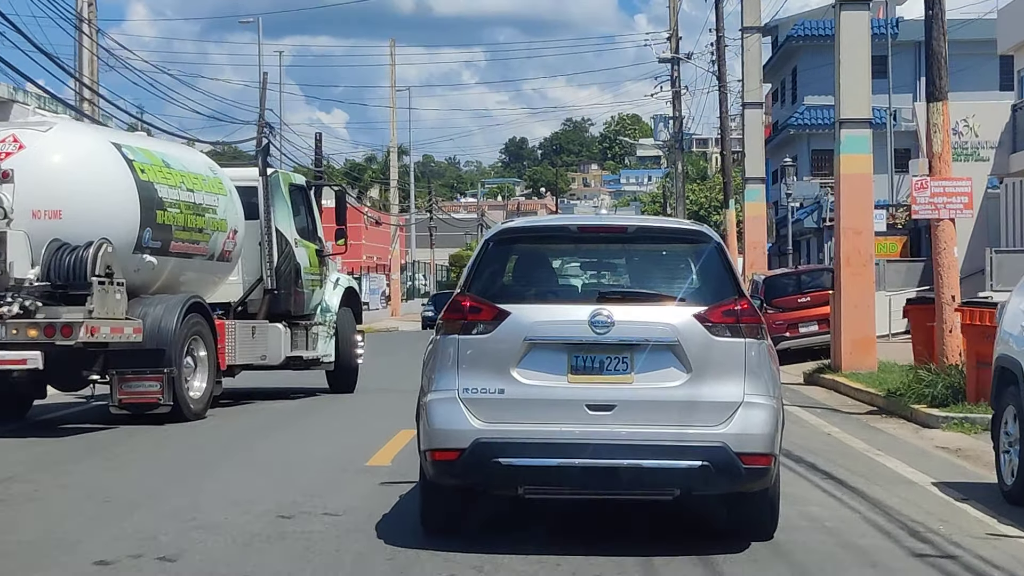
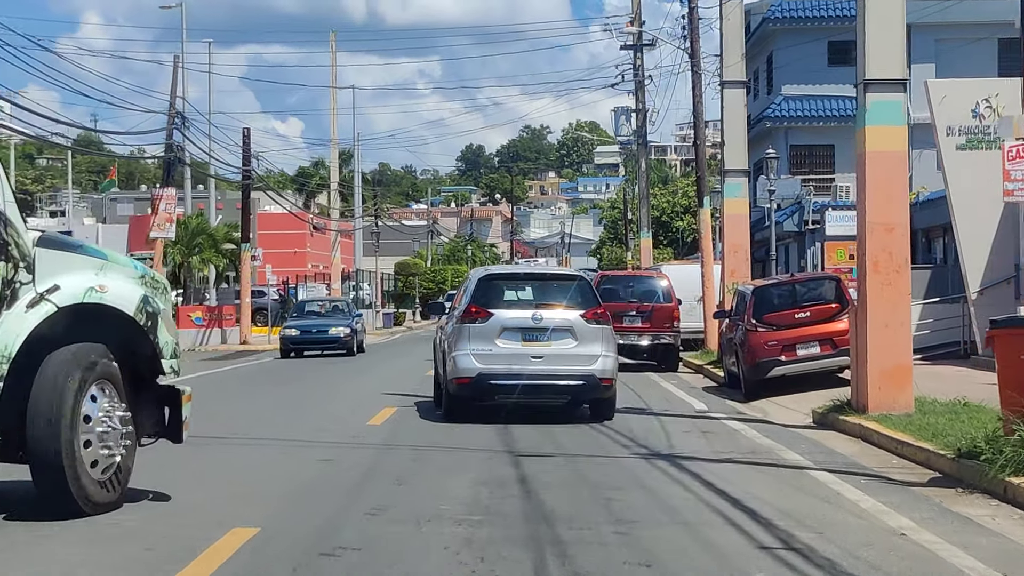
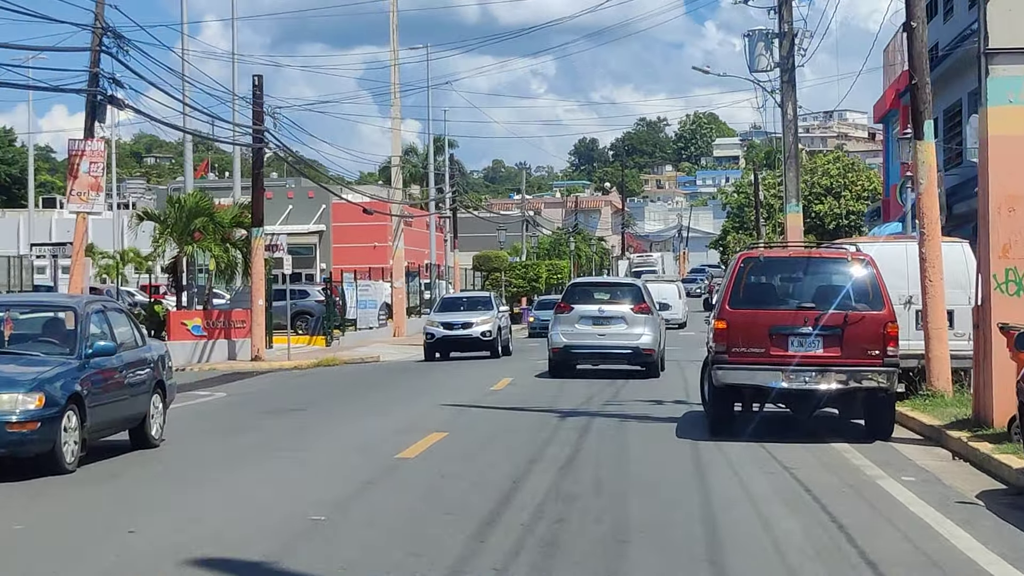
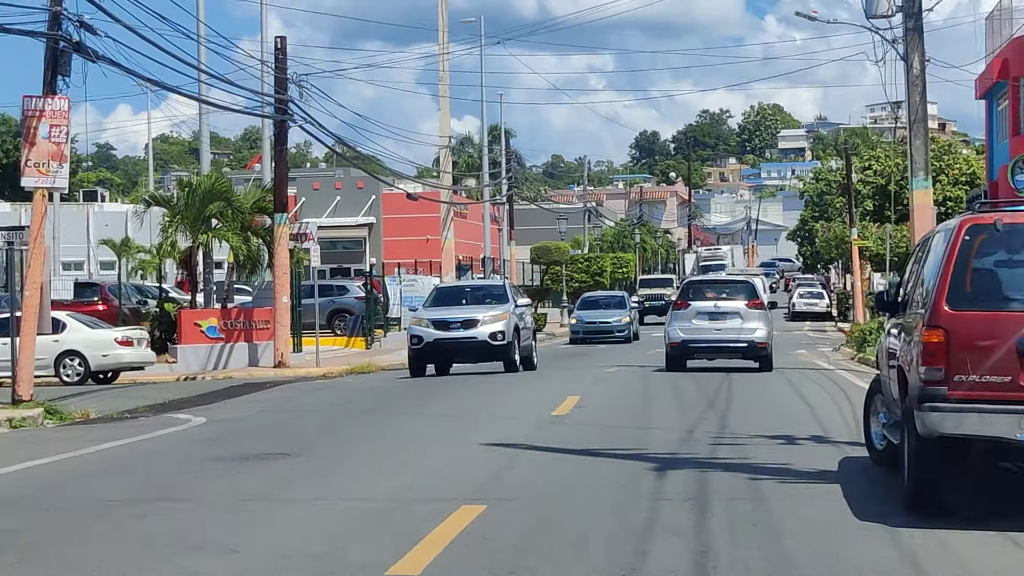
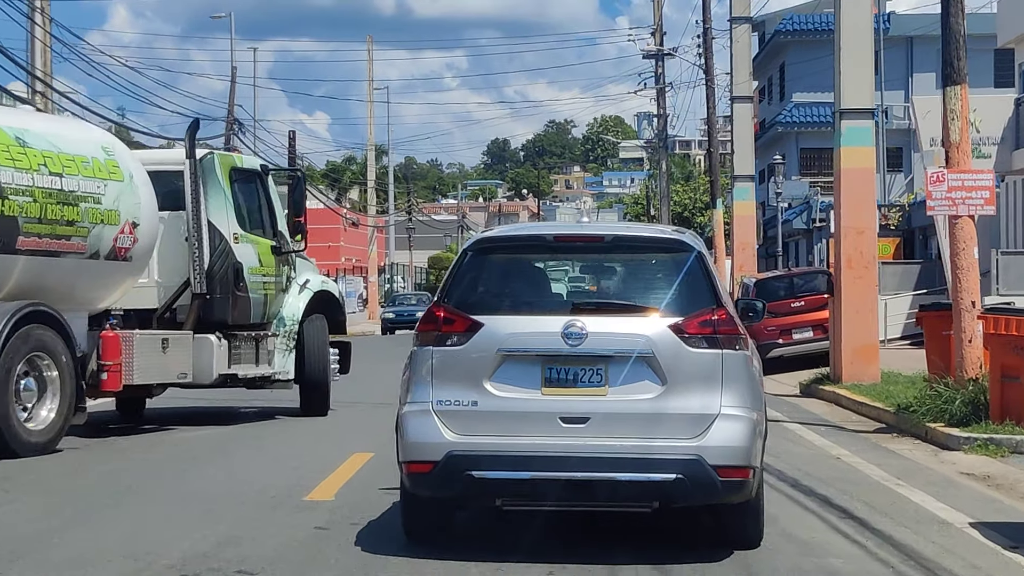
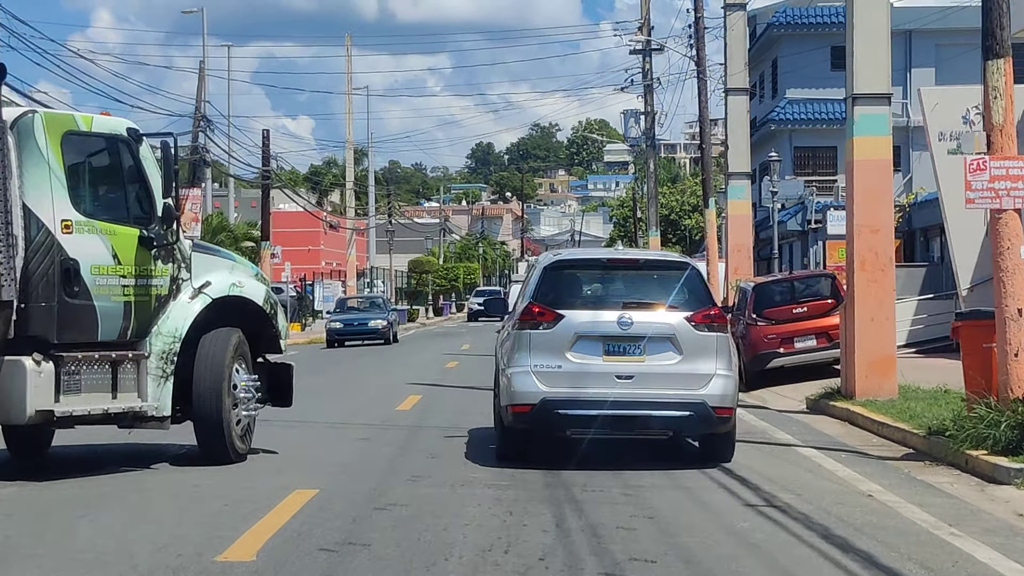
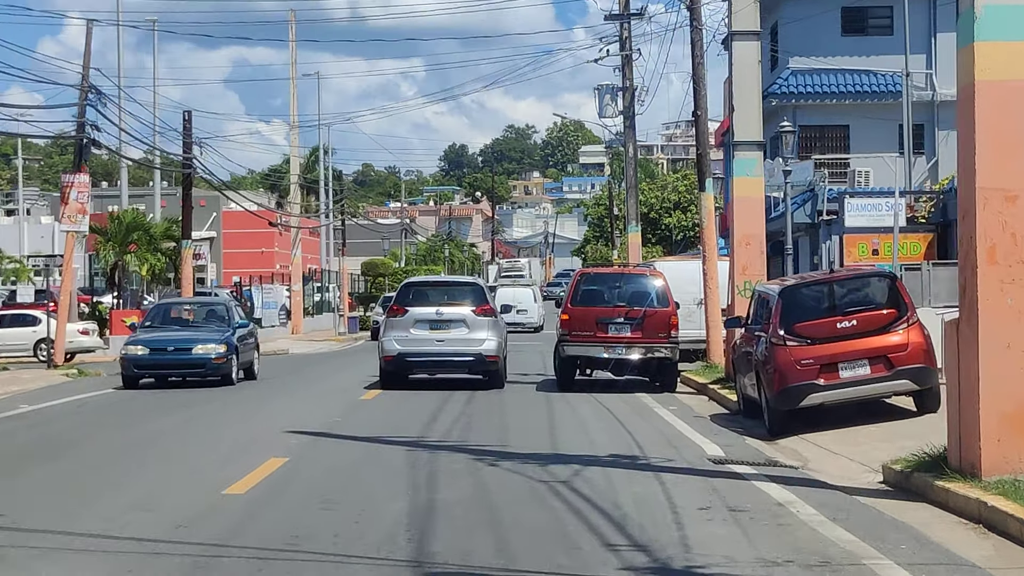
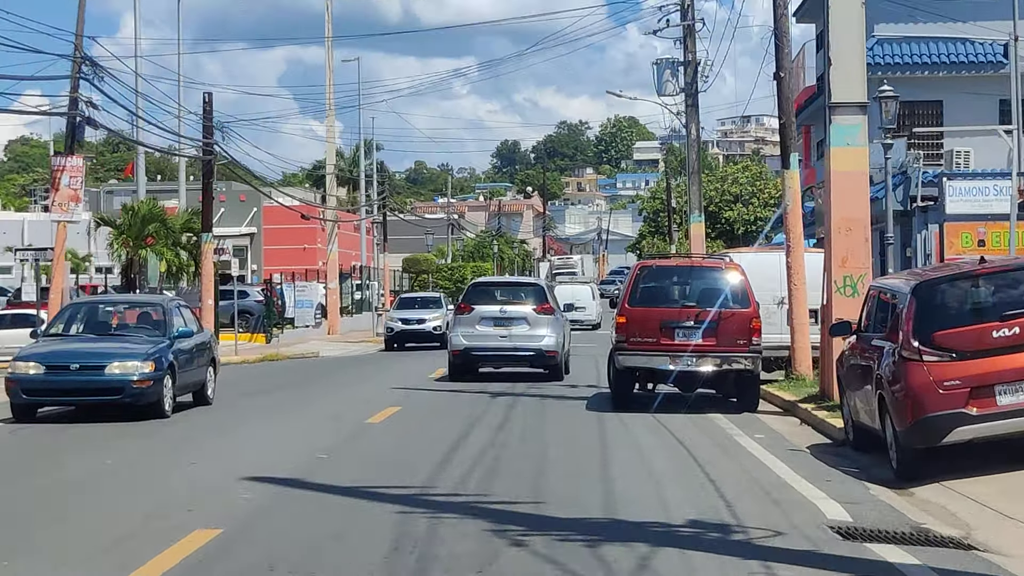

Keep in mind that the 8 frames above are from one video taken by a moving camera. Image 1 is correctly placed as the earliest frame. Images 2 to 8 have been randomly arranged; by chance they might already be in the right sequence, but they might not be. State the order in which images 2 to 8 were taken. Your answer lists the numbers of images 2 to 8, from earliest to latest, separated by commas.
5, 6, 2, 7, 8, 3, 4
